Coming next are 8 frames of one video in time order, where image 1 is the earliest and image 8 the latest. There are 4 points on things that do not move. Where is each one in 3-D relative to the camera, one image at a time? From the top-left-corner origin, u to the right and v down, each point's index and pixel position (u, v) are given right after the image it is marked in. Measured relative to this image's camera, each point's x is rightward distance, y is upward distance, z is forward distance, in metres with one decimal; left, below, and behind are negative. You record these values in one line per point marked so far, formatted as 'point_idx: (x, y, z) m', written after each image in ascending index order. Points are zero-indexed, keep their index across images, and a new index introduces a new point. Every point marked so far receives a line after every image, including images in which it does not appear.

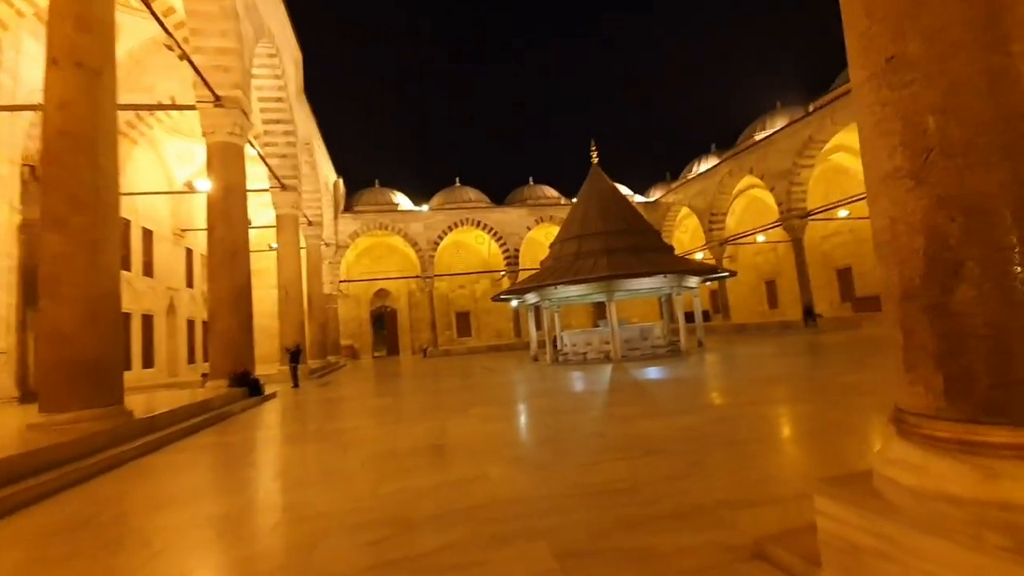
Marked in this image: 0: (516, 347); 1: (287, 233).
0: (+0.2, -2.0, +17.4) m
1: (-5.0, +1.2, +11.2) m
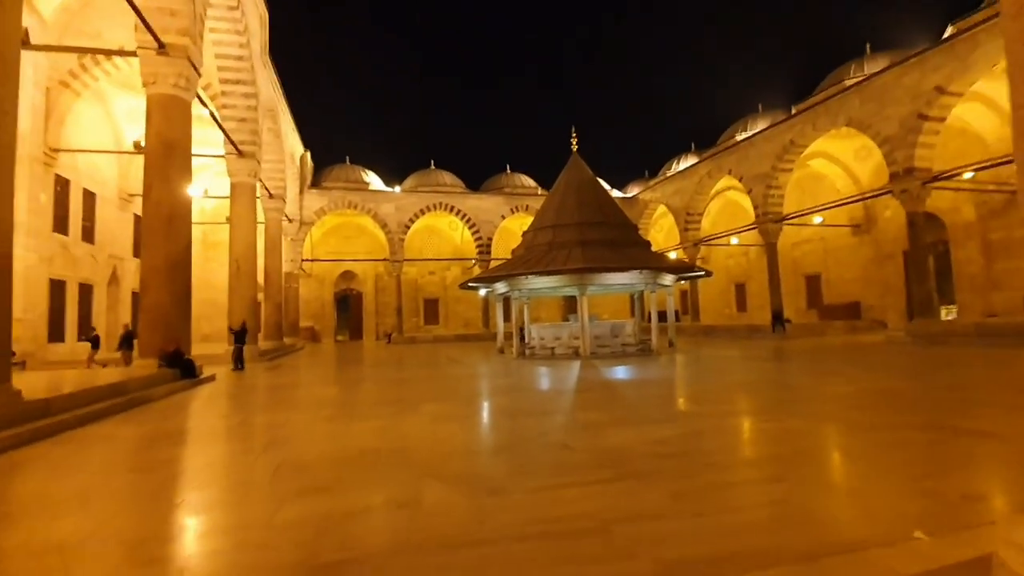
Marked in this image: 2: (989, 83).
0: (-0.9, -1.6, +16.9) m
1: (-5.5, +1.7, +10.4) m
2: (+10.2, +4.4, +10.9) m
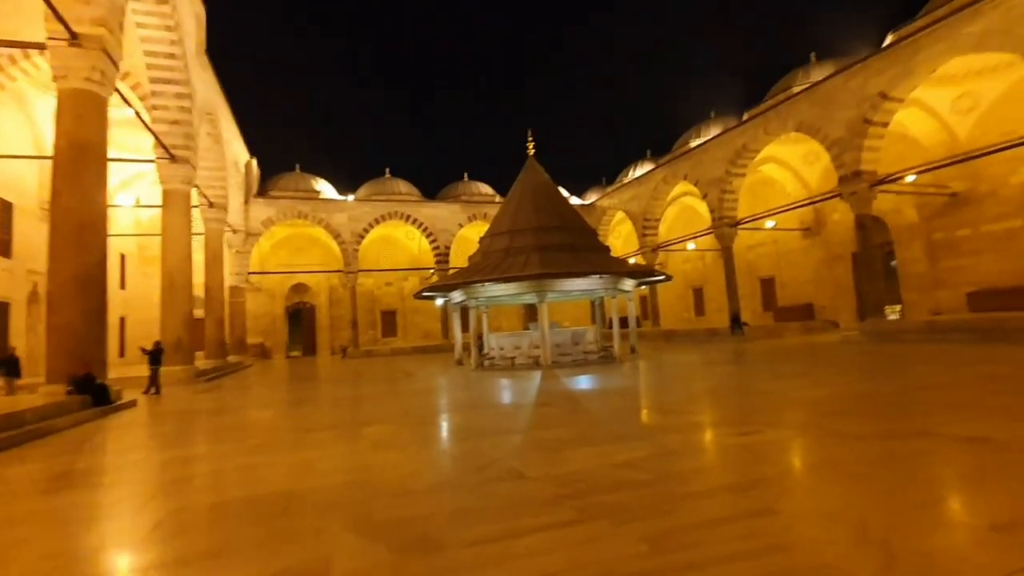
0: (-2.2, -2.0, +16.4) m
1: (-6.4, +1.4, +9.7) m
2: (+9.2, +4.4, +11.4) m
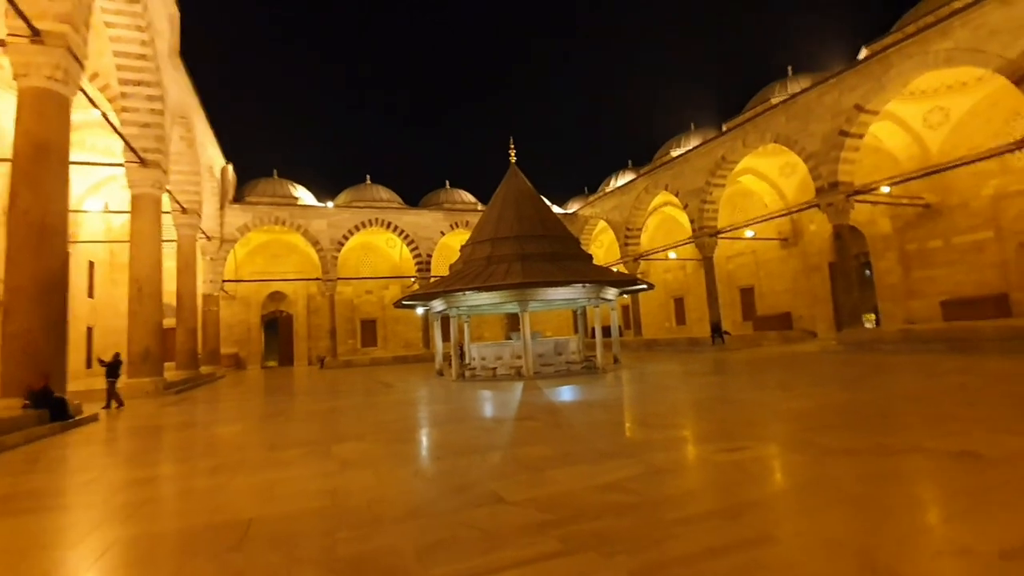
0: (-2.8, -2.2, +16.2) m
1: (-6.7, +1.3, +9.3) m
2: (+8.9, +4.2, +11.6) m
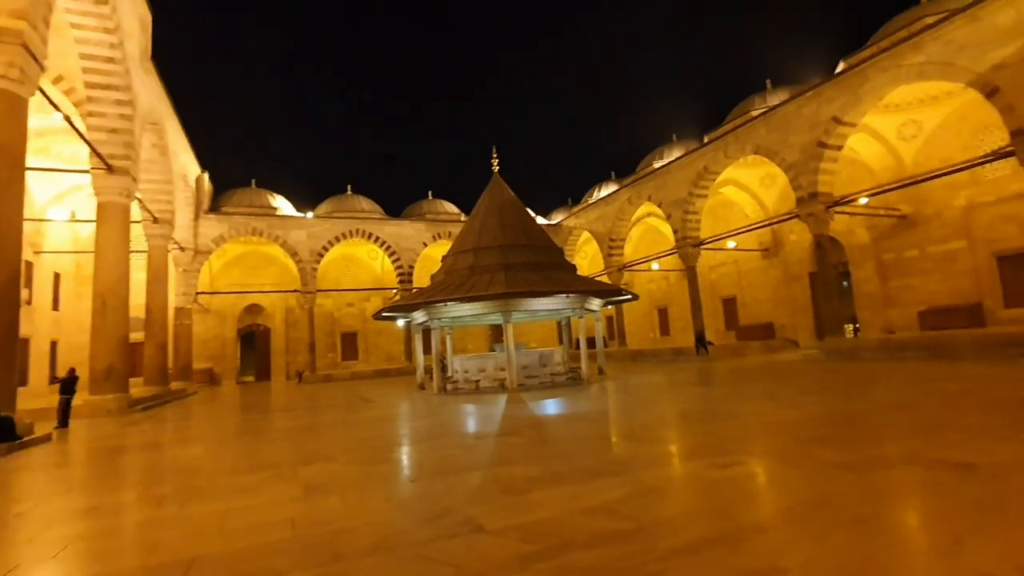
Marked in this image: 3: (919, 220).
0: (-3.3, -2.6, +15.9) m
1: (-7.0, +1.1, +9.0) m
2: (+8.4, +4.0, +11.8) m
3: (+9.9, +1.6, +12.4) m
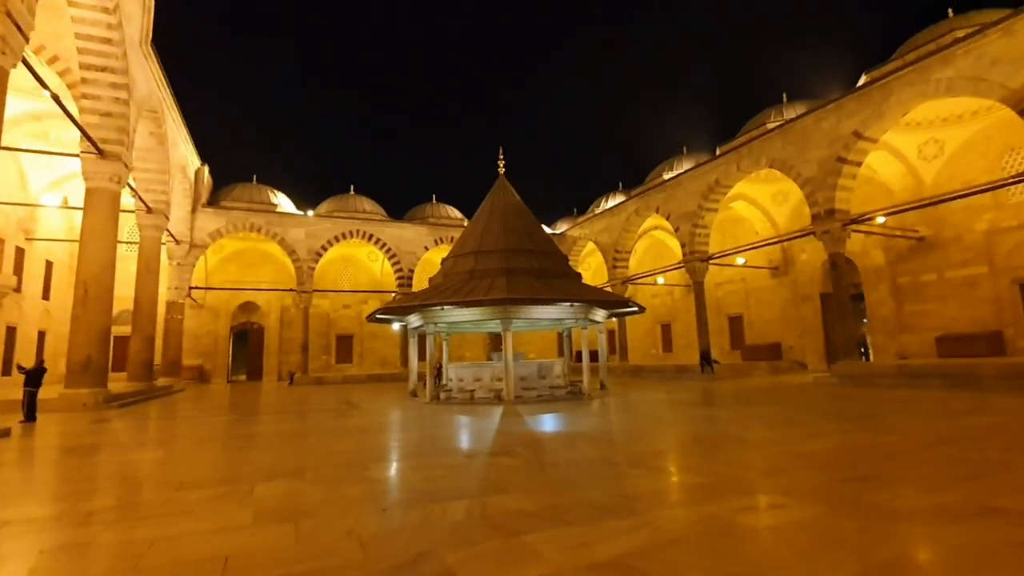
0: (-3.4, -2.7, +15.4) m
1: (-7.0, +1.3, +8.6) m
2: (+8.6, +3.4, +11.5) m
3: (+9.9, +1.0, +12.0) m
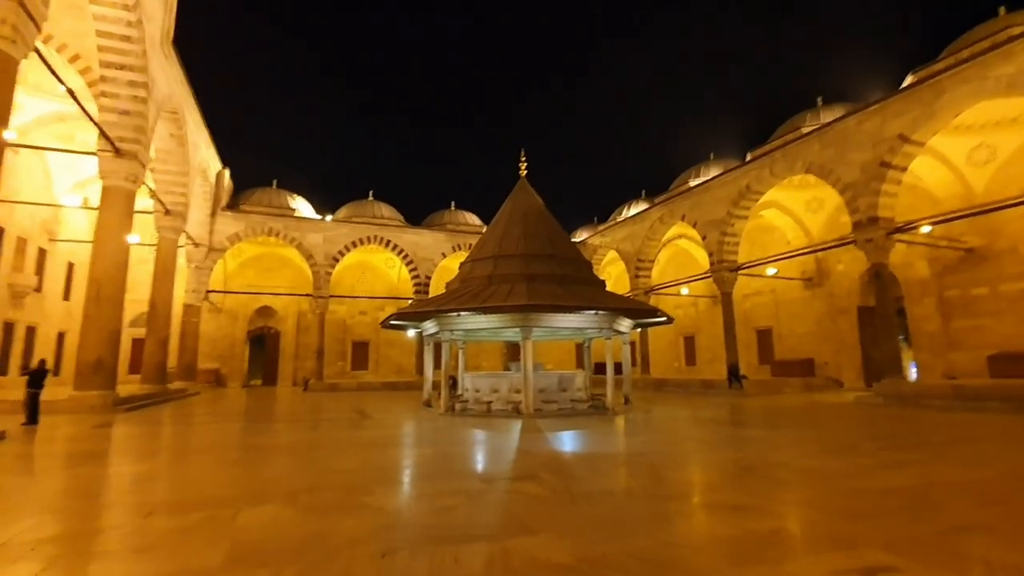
0: (-2.8, -2.9, +15.1) m
1: (-6.6, +1.2, +8.5) m
2: (+9.1, +3.1, +10.8) m
3: (+10.4, +0.7, +11.3) m
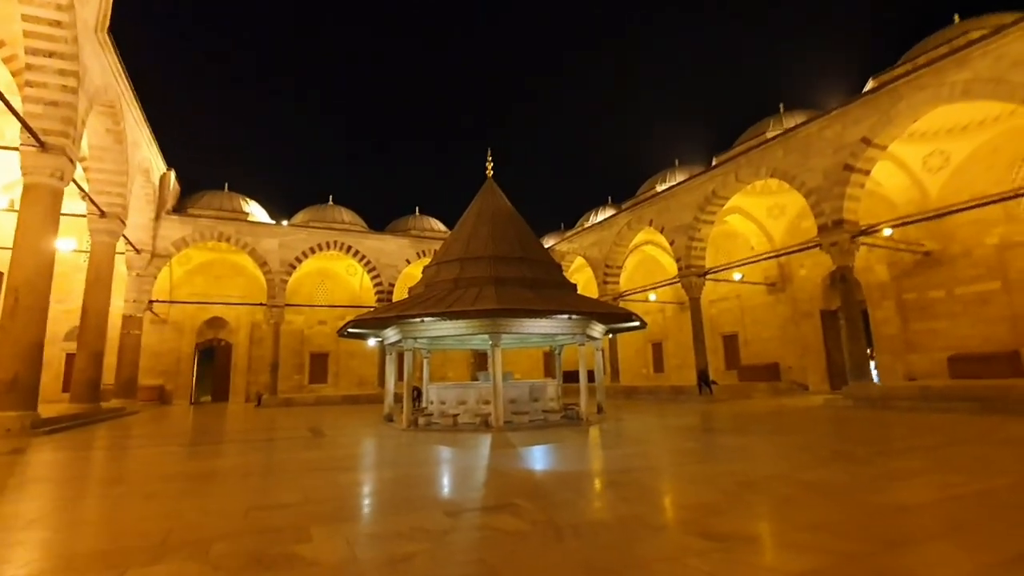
0: (-3.8, -3.1, +14.4) m
1: (-7.1, +1.1, +7.6) m
2: (+8.4, +3.1, +11.0) m
3: (+9.7, +0.7, +11.5) m
